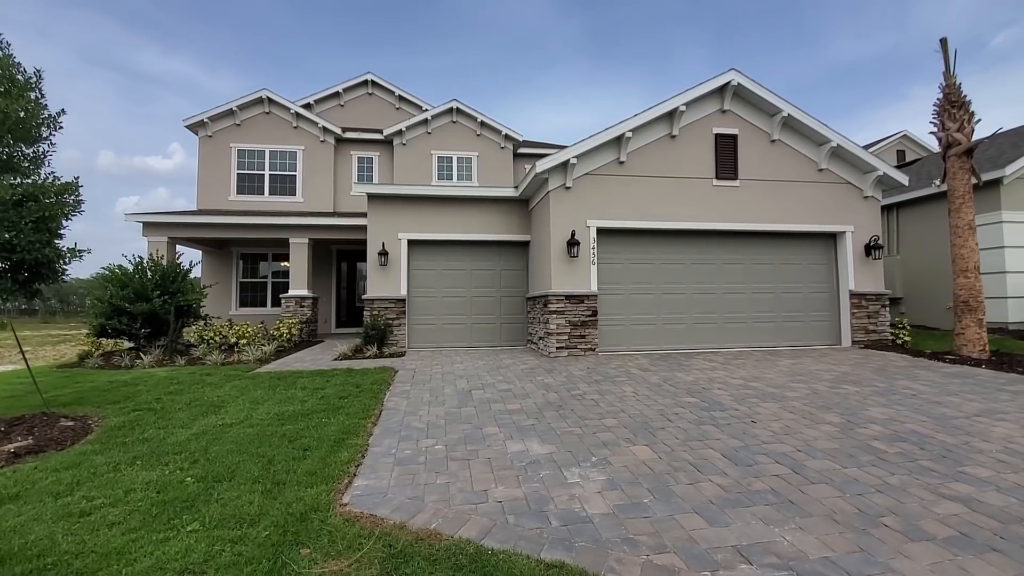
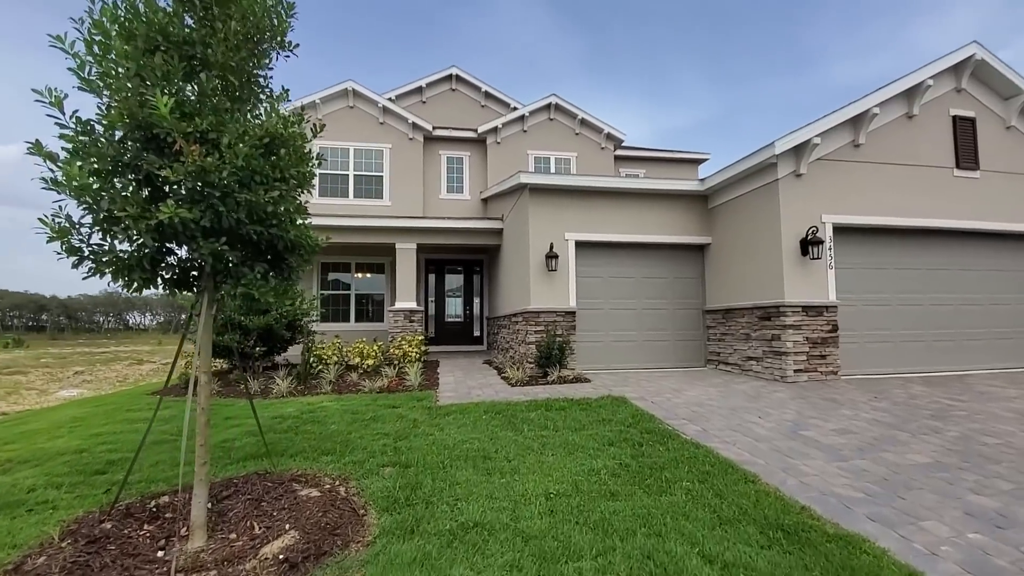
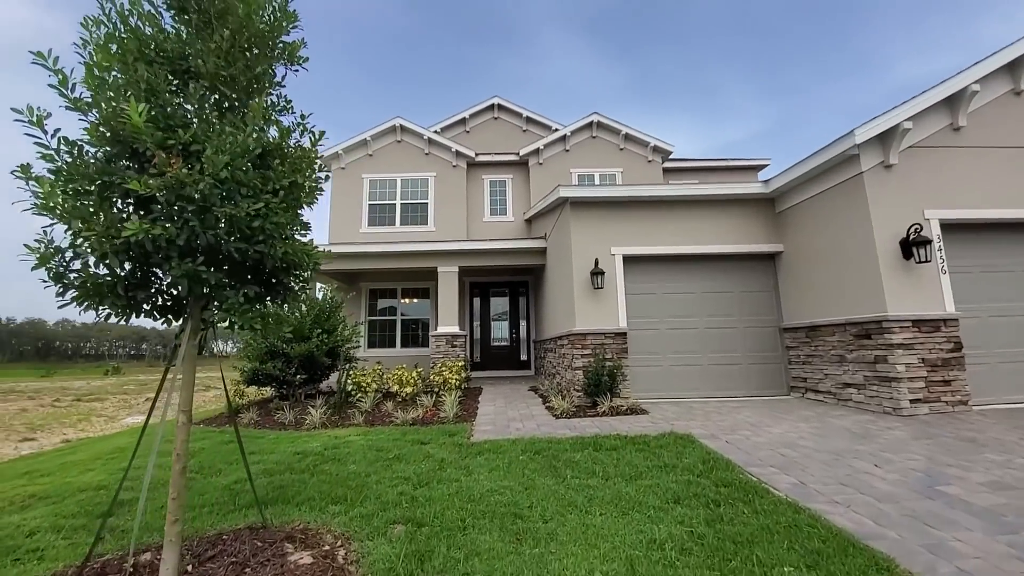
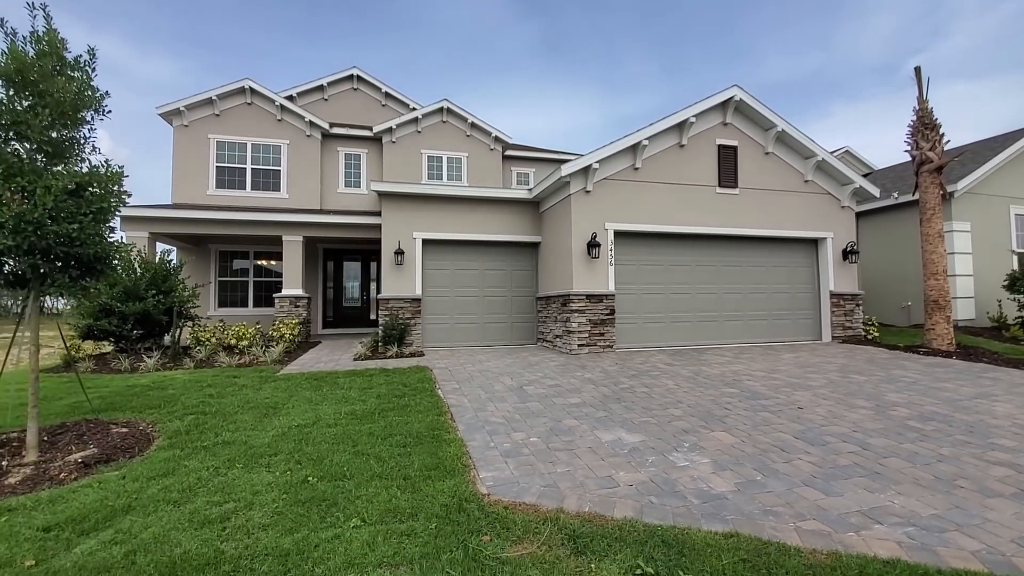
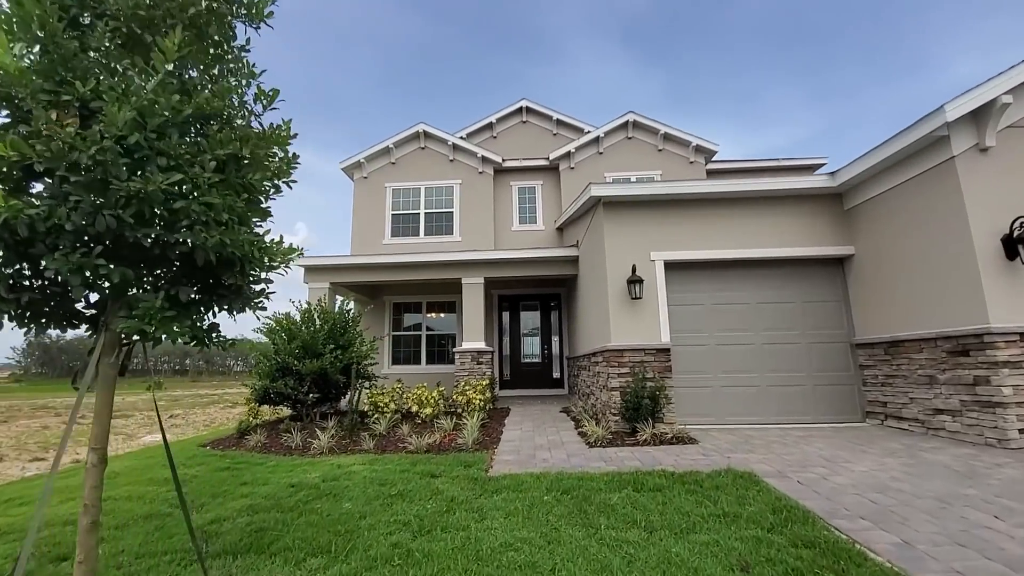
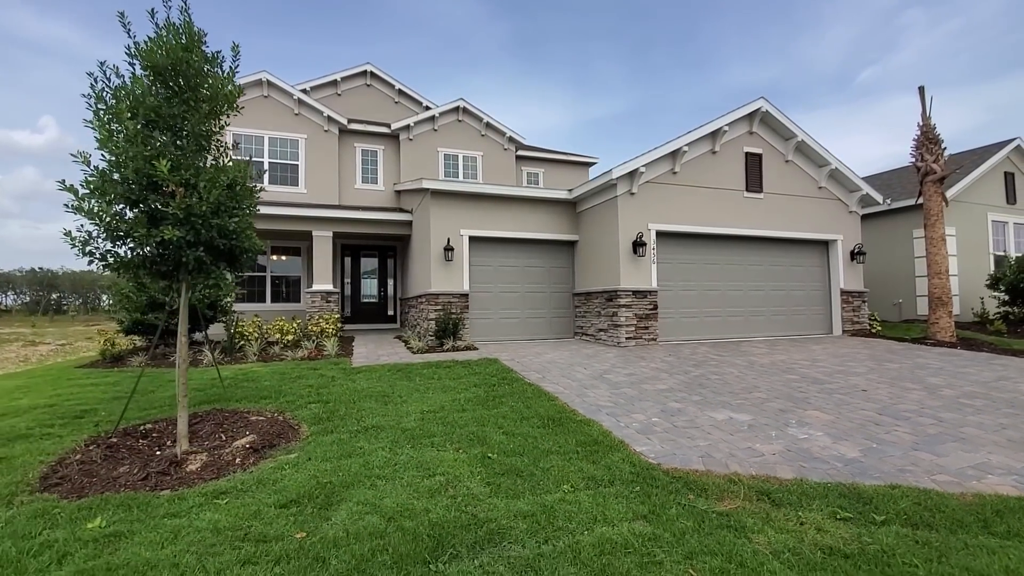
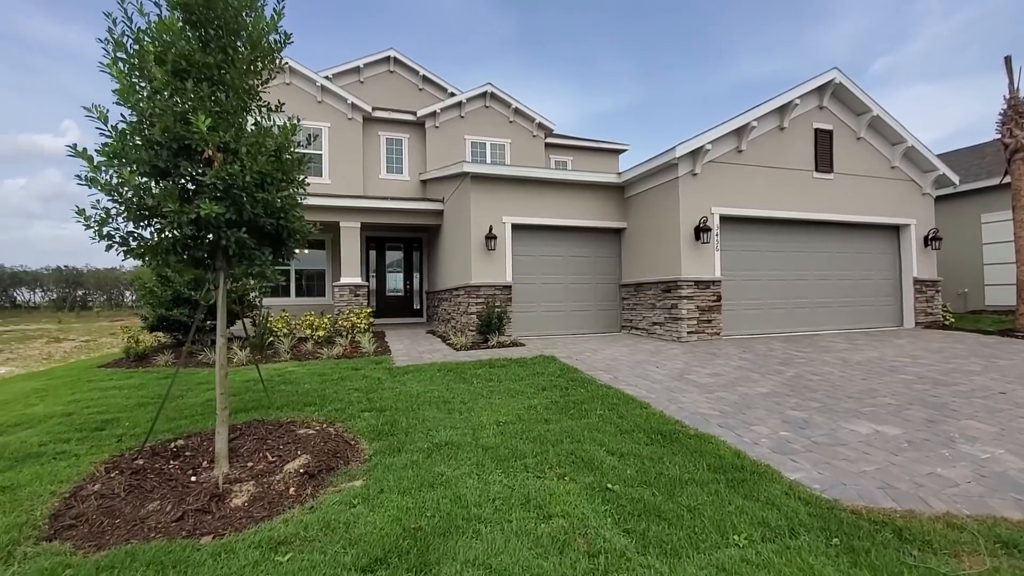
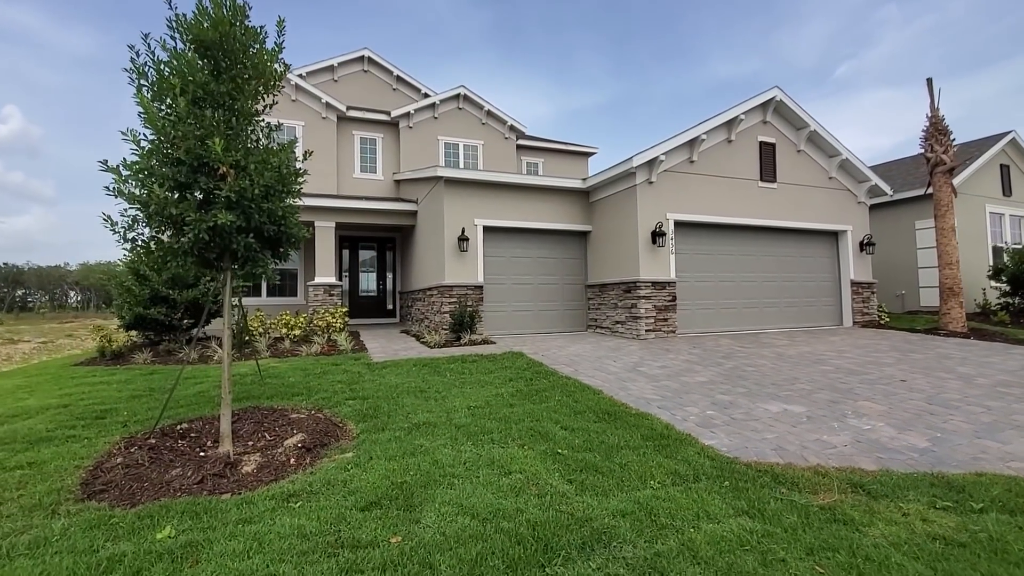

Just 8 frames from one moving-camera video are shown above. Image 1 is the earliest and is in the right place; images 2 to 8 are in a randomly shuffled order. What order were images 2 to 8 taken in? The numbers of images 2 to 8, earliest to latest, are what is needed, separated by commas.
4, 6, 8, 7, 2, 3, 5
